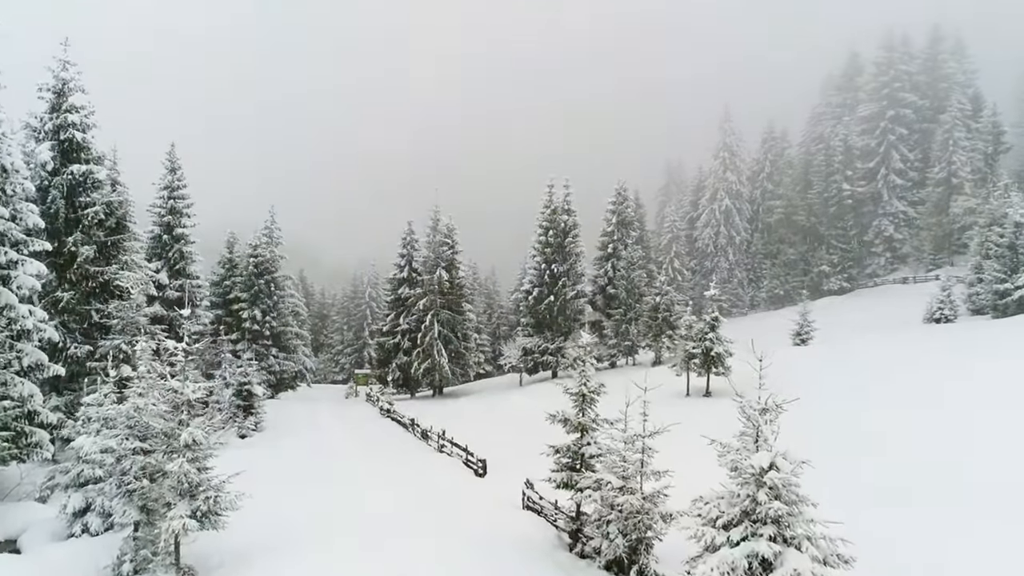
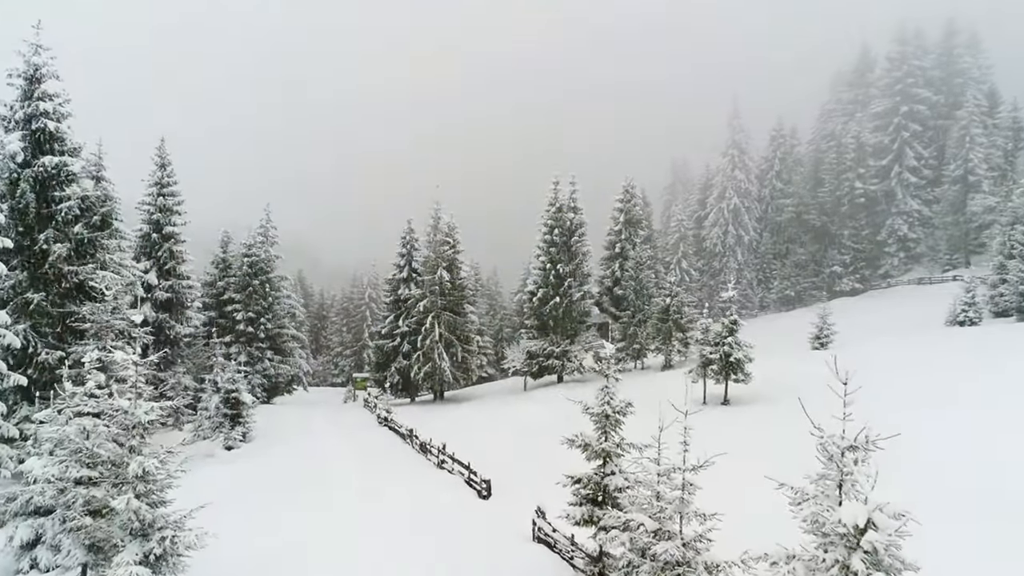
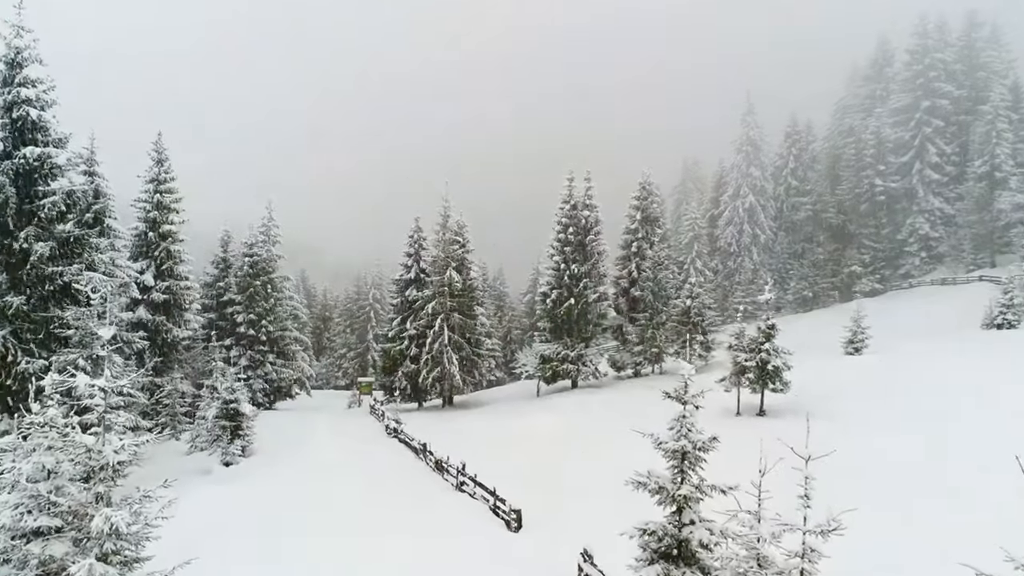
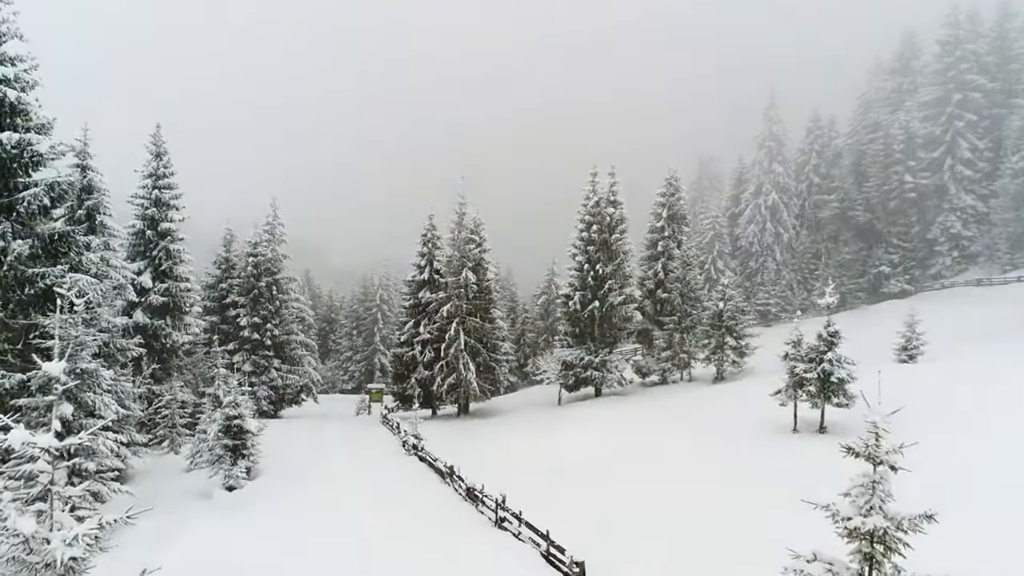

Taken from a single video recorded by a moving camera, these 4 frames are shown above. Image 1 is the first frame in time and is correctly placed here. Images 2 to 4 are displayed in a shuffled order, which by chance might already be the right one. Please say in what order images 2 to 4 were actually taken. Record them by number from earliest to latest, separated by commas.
2, 3, 4
